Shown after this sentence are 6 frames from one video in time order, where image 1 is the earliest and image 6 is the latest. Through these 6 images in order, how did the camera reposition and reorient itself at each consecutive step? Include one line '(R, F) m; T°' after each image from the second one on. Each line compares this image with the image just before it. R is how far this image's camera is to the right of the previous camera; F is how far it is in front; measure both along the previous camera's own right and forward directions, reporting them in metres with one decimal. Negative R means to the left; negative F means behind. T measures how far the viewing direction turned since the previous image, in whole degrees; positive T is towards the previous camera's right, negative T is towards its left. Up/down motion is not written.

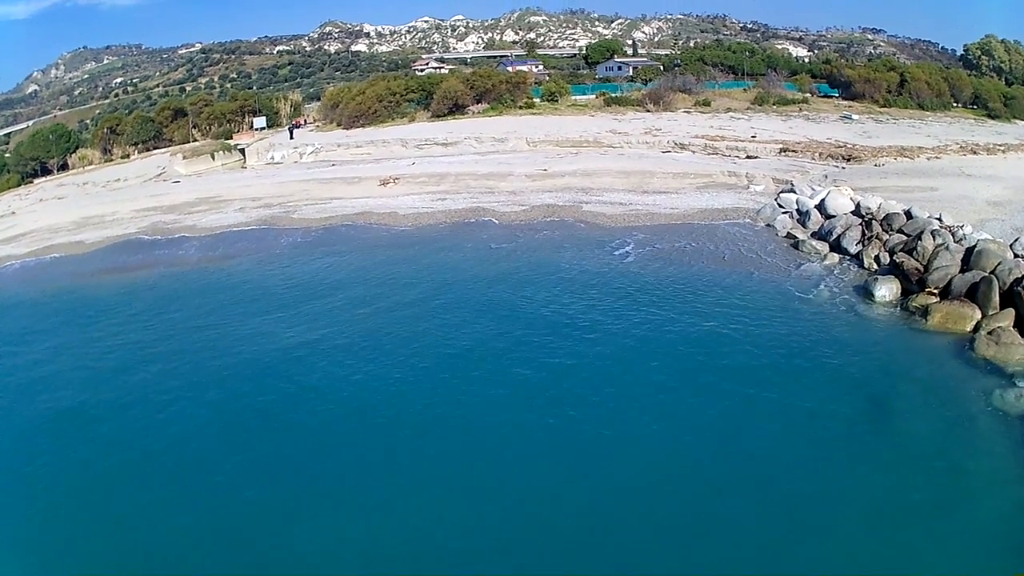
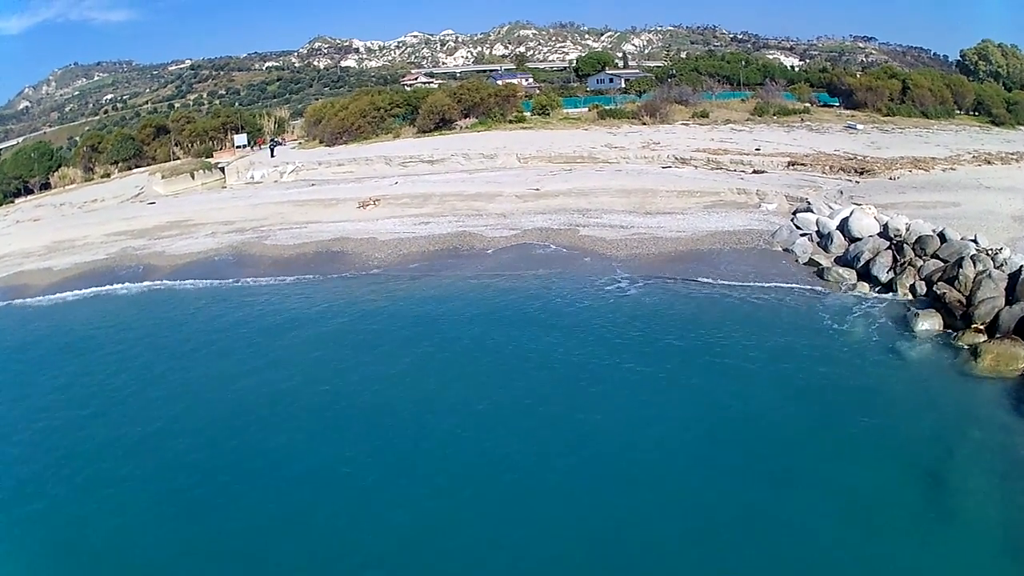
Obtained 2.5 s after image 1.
(+0.1, +2.7) m; +1°
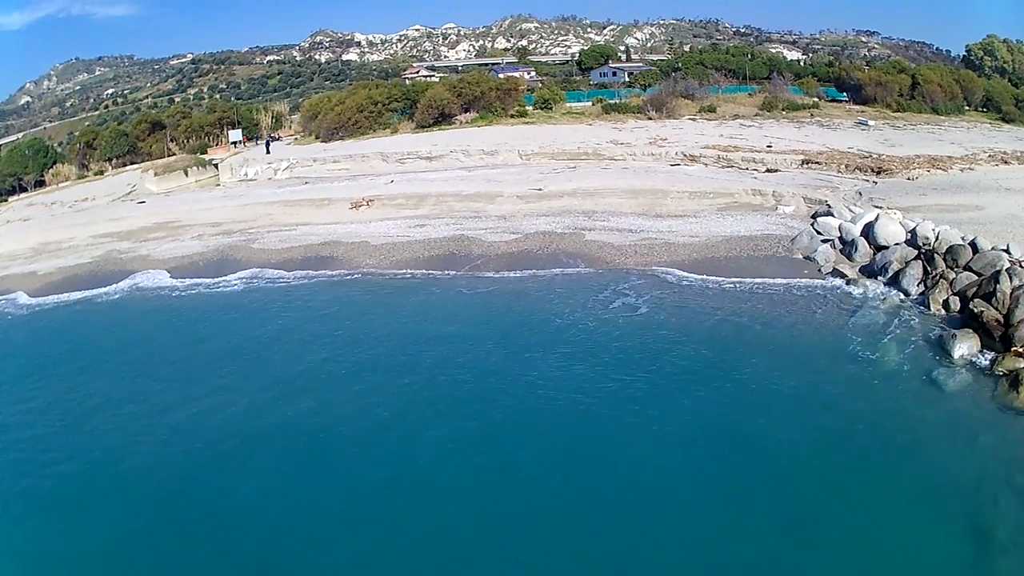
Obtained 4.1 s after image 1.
(0.0, +1.7) m; 0°
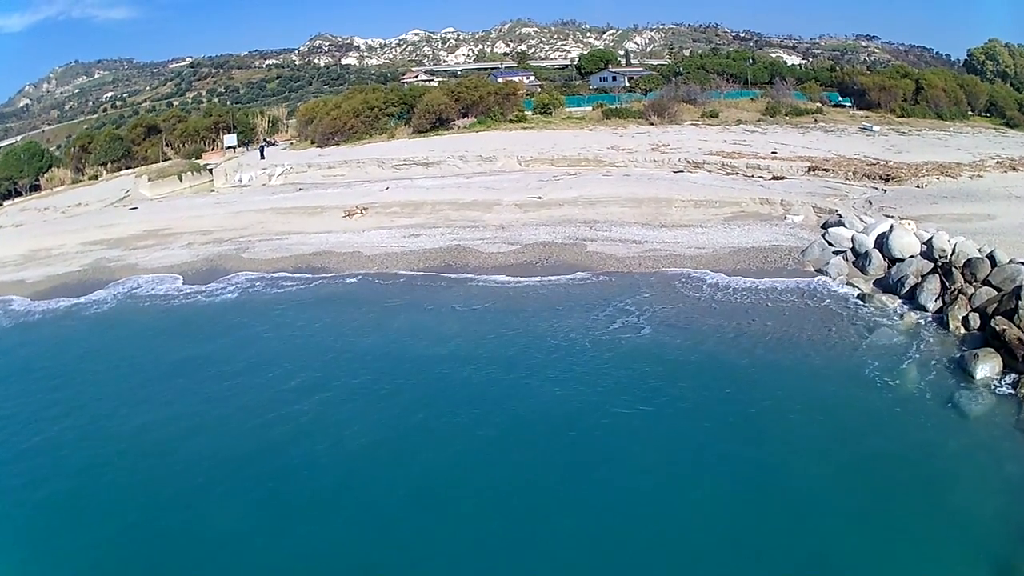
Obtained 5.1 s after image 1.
(0.0, +1.0) m; 0°
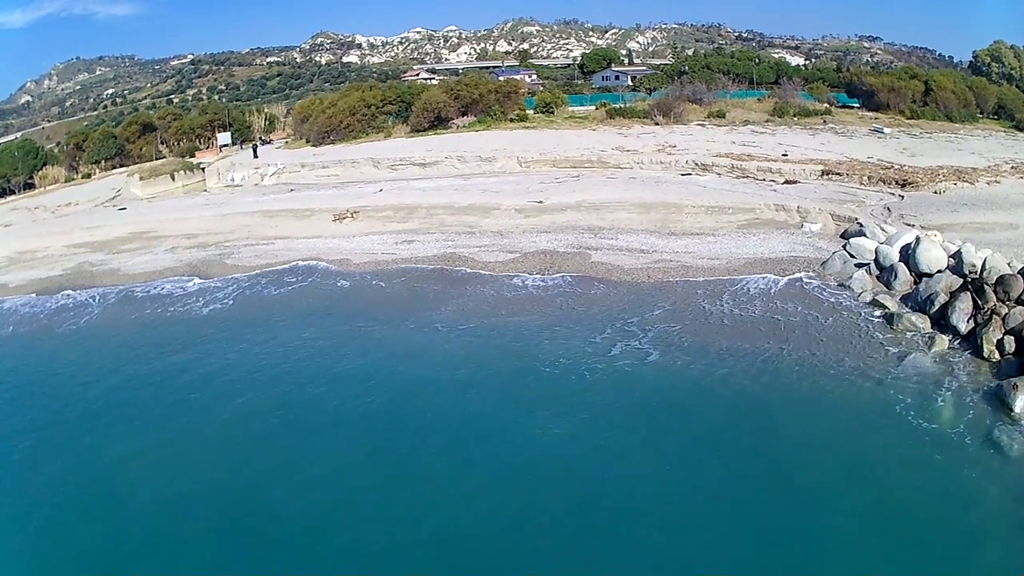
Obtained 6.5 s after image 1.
(0.0, +1.5) m; 0°
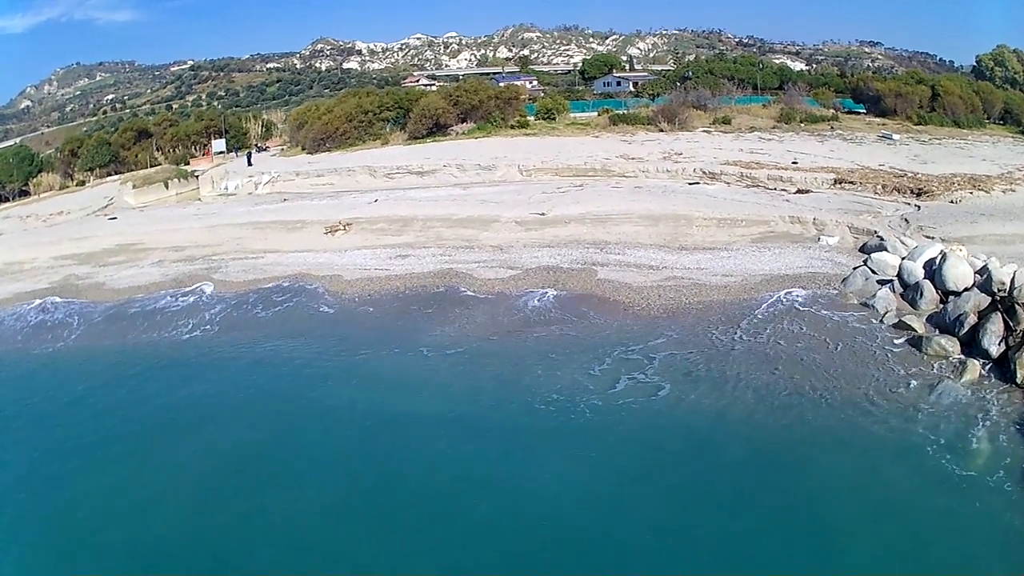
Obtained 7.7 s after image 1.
(0.0, +1.3) m; 0°
